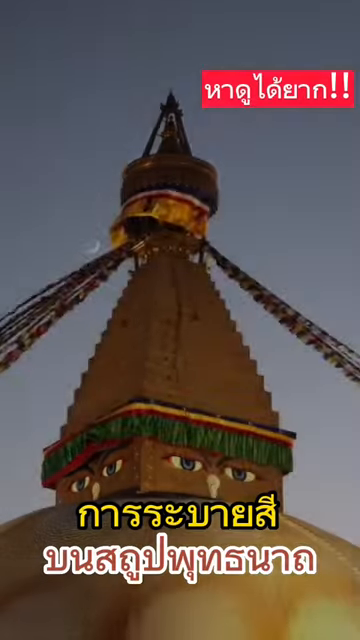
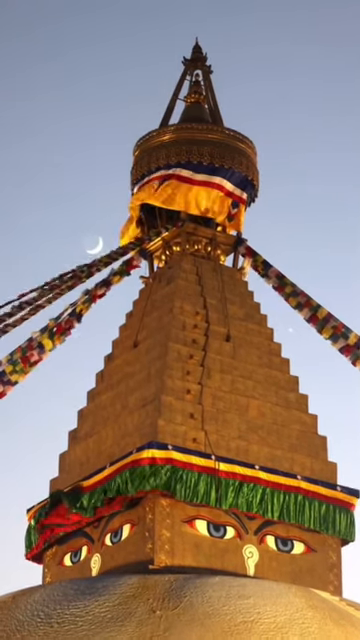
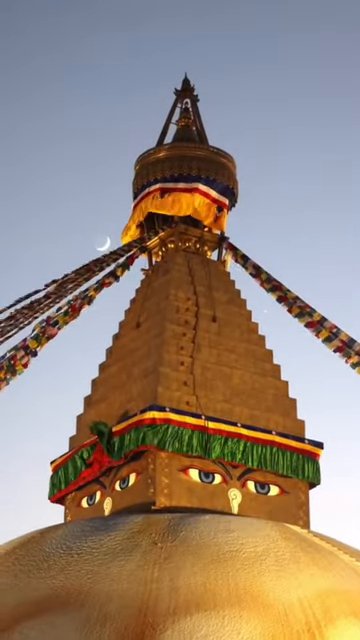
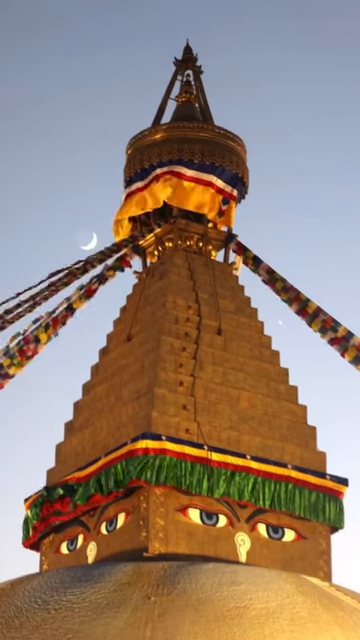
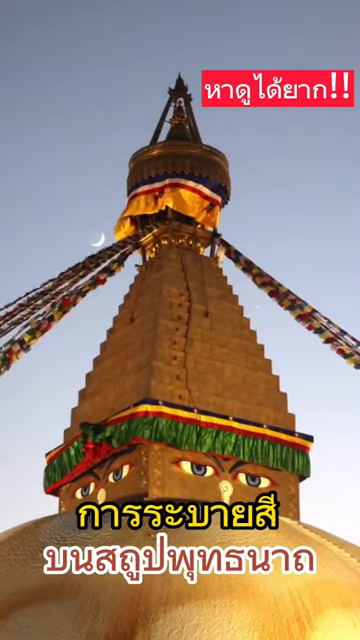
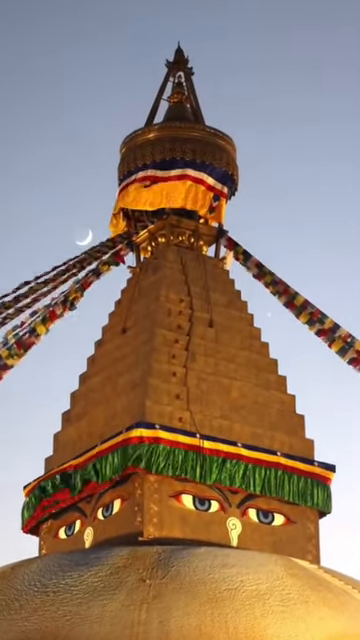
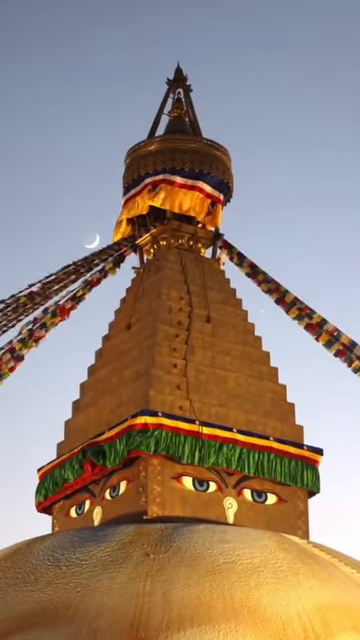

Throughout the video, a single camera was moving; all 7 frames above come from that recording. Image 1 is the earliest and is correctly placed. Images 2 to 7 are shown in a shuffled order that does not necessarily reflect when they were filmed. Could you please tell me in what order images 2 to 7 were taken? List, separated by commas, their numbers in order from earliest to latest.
5, 3, 7, 6, 4, 2
